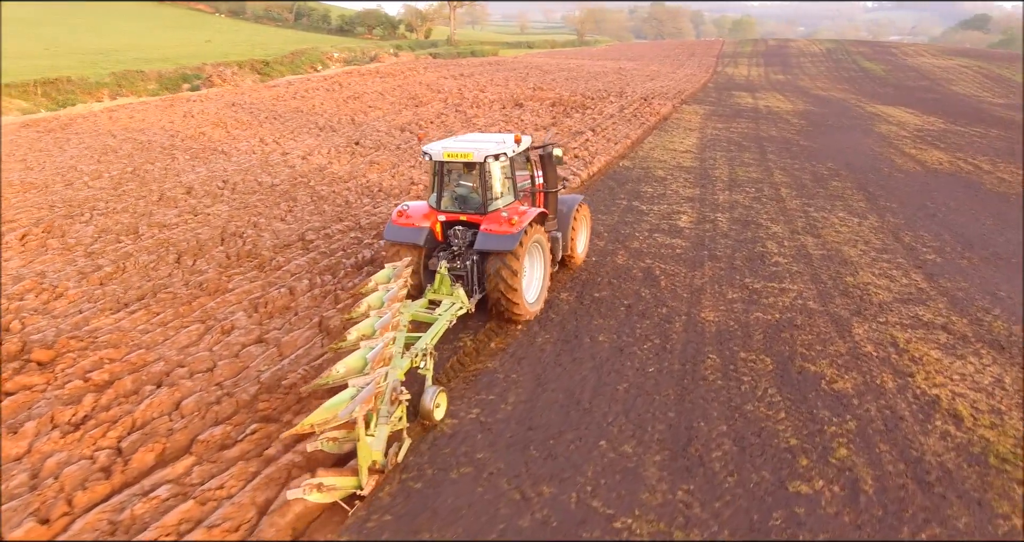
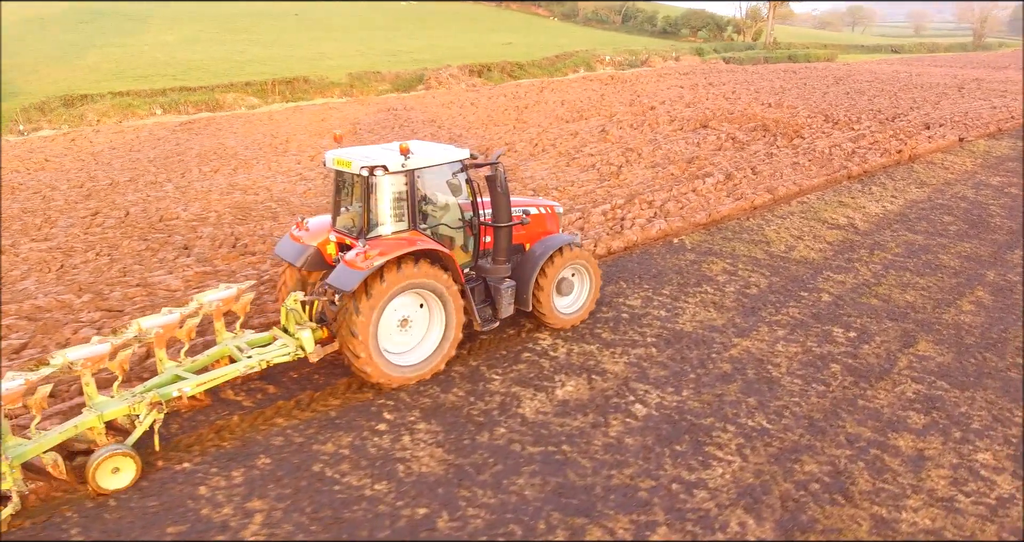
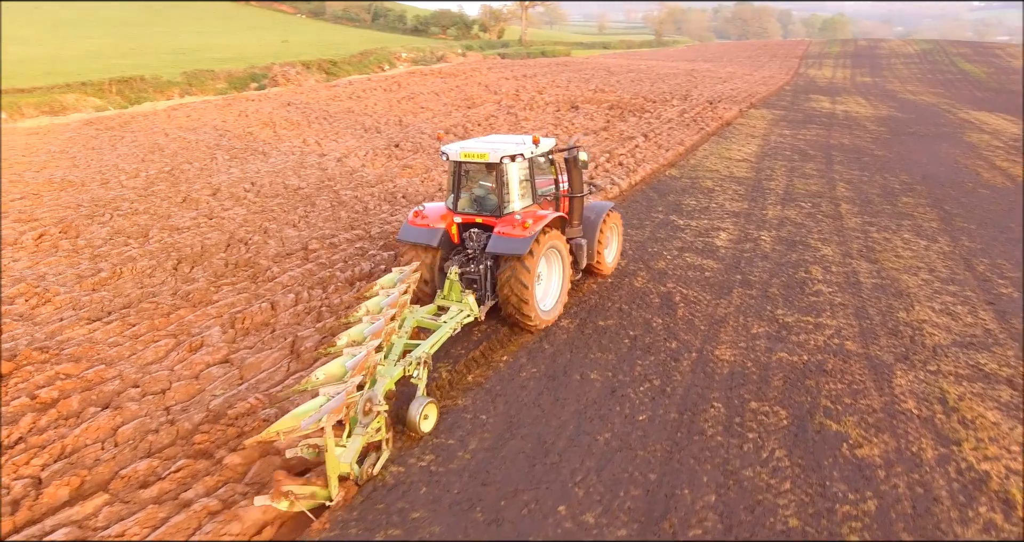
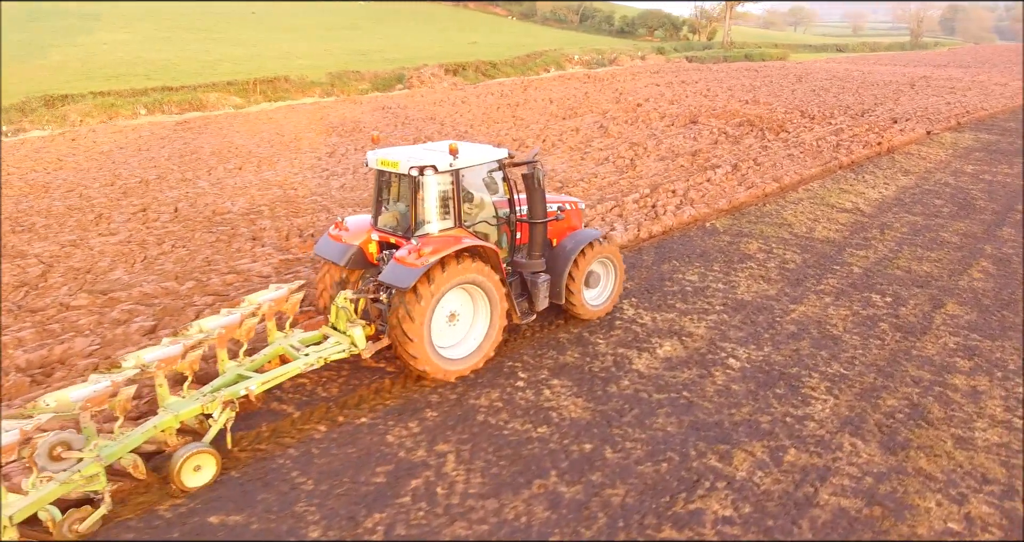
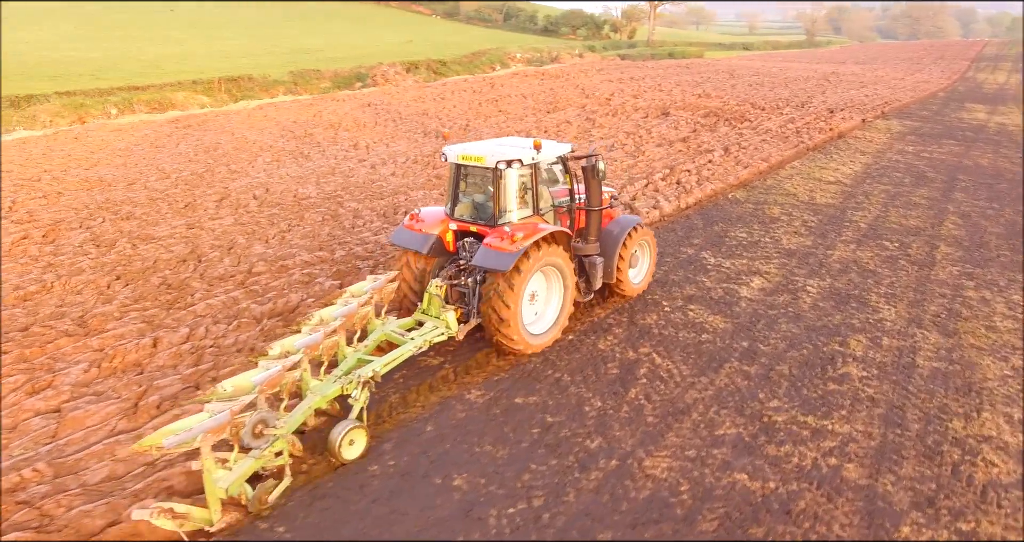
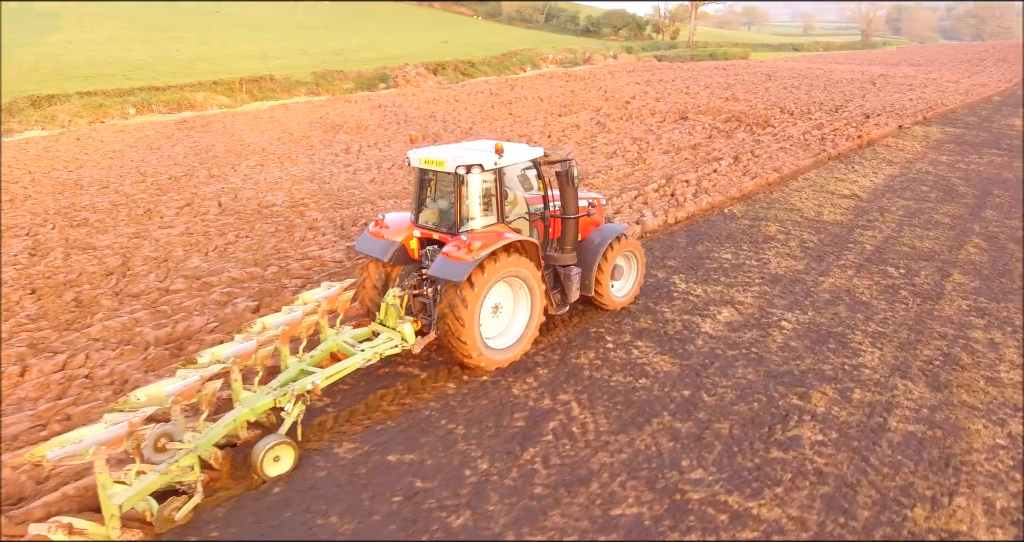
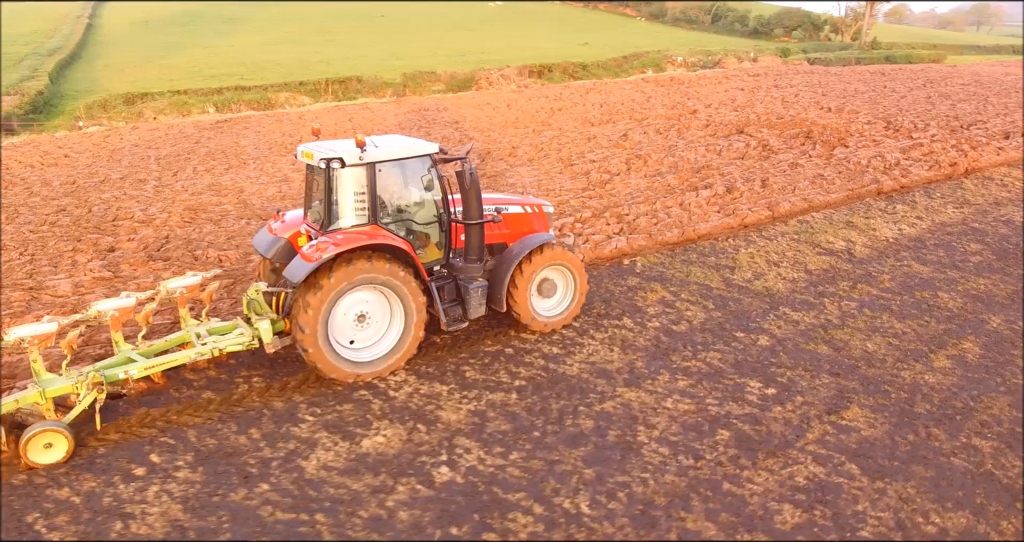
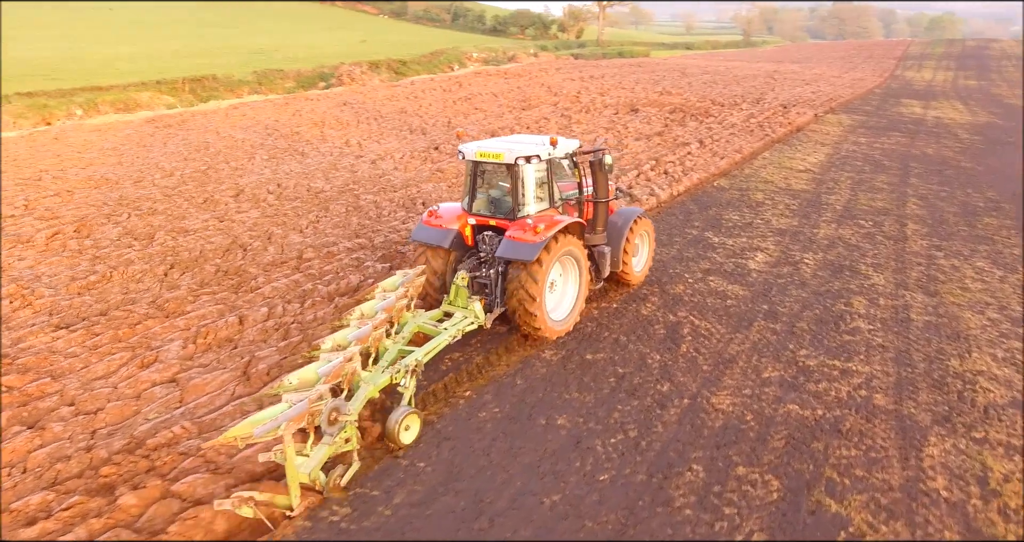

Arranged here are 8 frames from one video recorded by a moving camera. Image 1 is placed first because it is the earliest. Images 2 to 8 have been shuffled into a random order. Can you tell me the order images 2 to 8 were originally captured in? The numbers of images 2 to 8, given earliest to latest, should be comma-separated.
3, 8, 5, 6, 4, 2, 7
